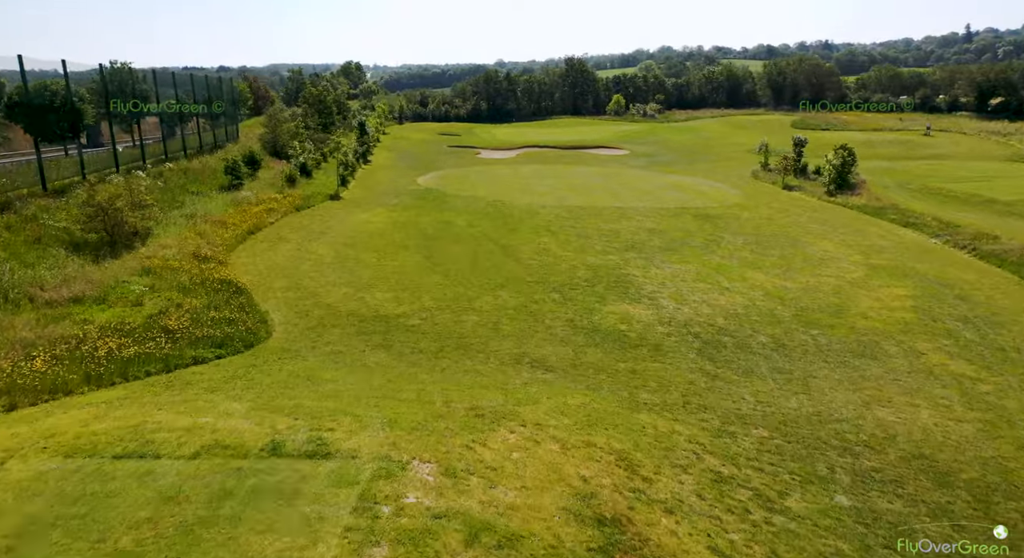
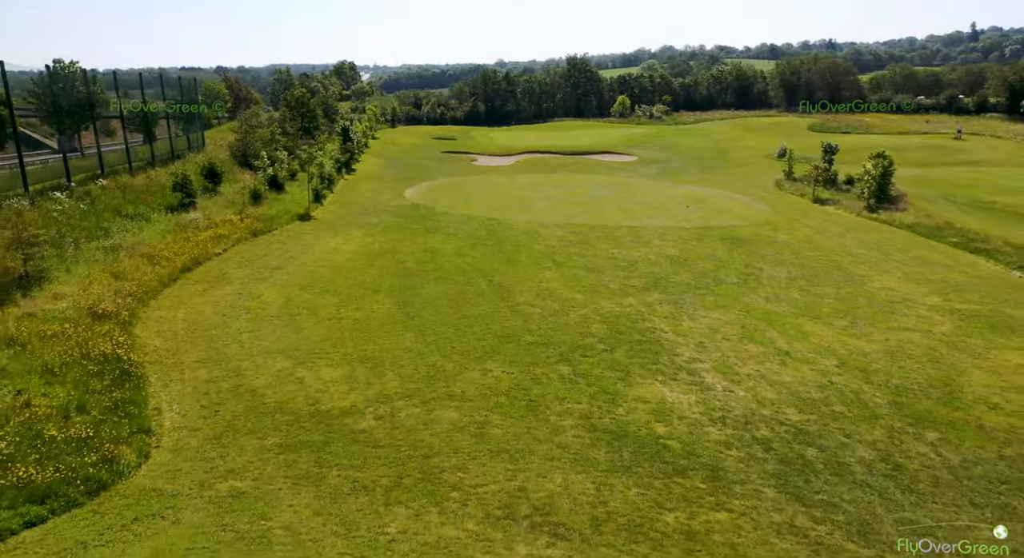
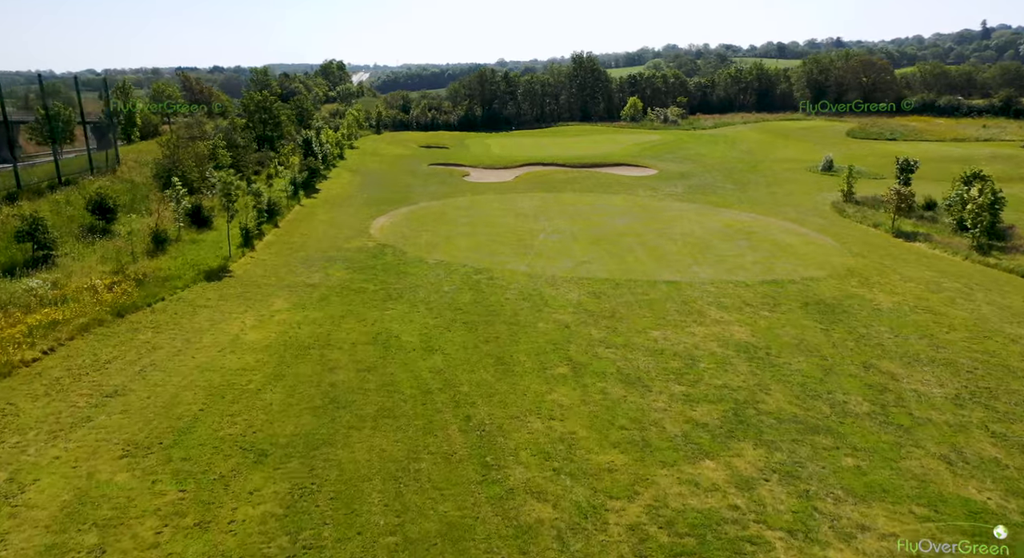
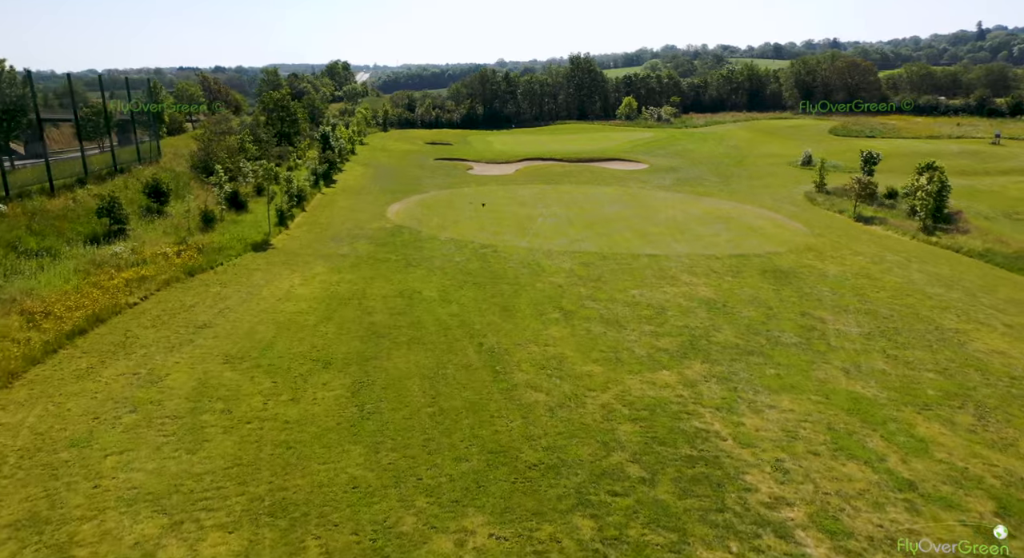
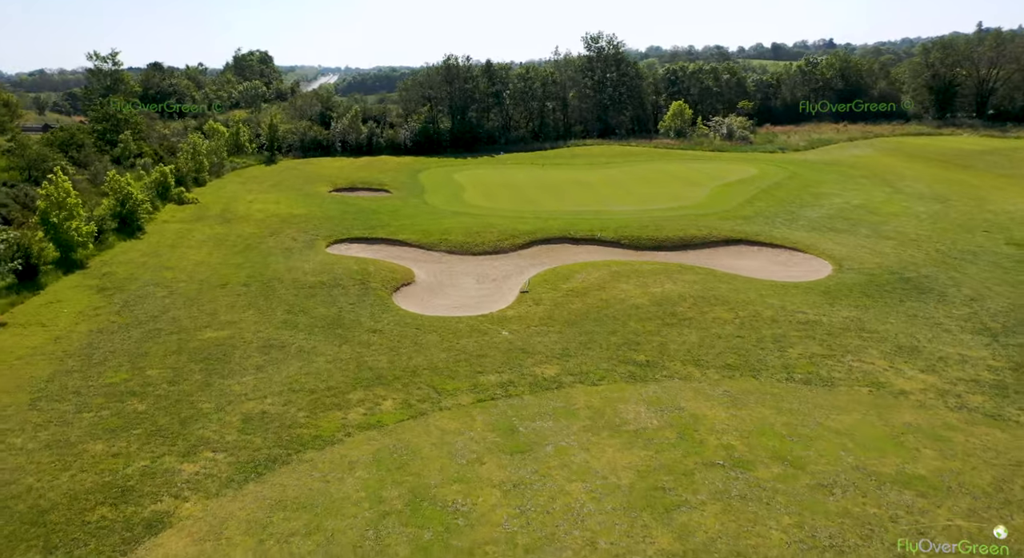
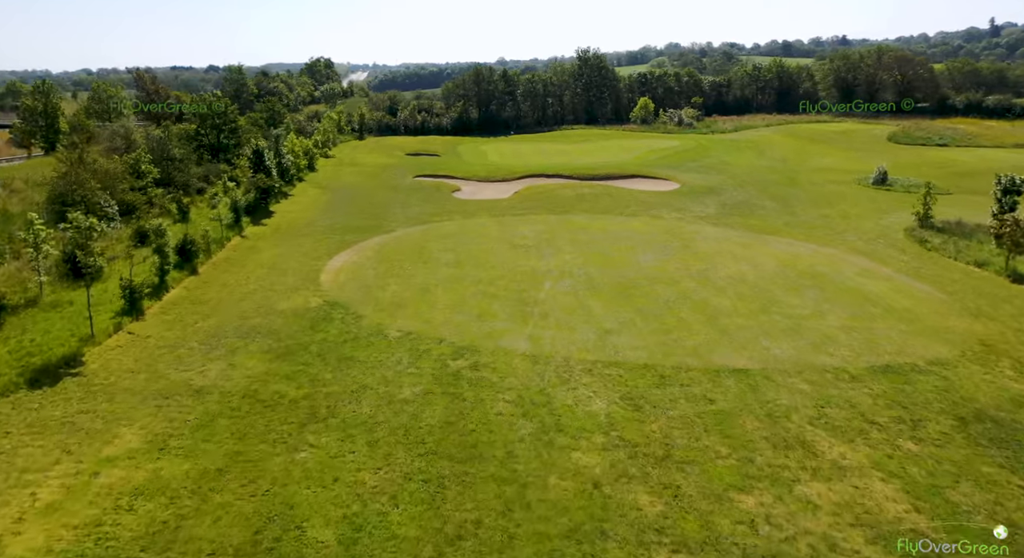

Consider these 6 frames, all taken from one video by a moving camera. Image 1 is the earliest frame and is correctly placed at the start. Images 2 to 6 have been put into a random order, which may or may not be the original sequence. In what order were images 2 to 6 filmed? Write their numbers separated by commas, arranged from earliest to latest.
2, 4, 3, 6, 5
